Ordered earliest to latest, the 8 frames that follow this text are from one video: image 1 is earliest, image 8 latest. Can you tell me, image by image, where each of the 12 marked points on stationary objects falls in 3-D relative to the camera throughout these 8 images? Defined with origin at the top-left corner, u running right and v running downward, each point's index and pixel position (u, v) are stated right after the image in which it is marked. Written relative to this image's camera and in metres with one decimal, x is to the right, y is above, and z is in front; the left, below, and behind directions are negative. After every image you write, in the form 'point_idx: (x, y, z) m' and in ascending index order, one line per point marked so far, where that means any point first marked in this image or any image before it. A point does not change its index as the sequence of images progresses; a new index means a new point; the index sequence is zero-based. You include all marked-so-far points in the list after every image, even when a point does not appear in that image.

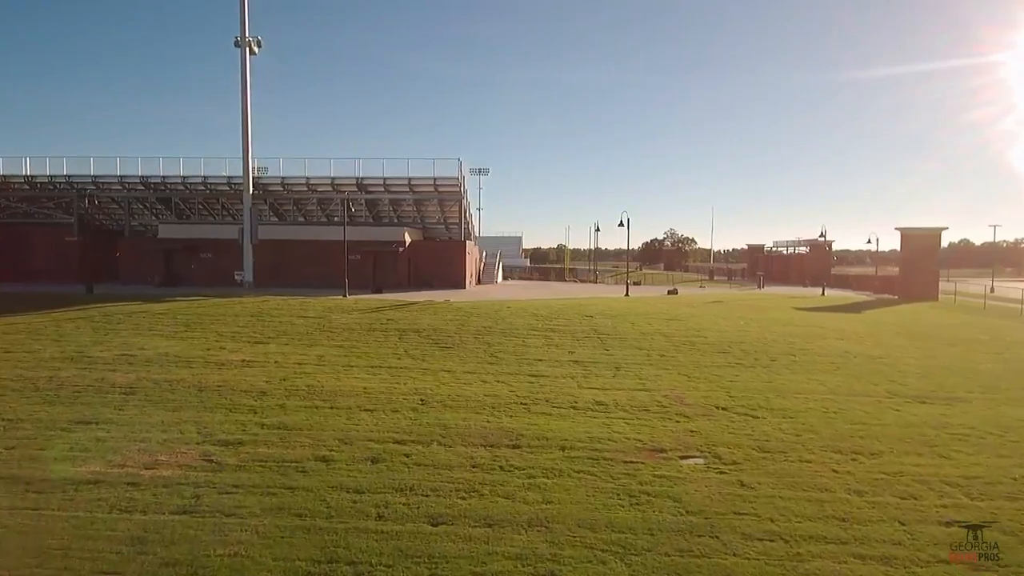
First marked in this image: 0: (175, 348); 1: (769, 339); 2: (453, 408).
0: (-10.0, -1.8, +16.8) m
1: (+9.0, -1.8, +20.0) m
2: (-1.2, -2.5, +11.8) m
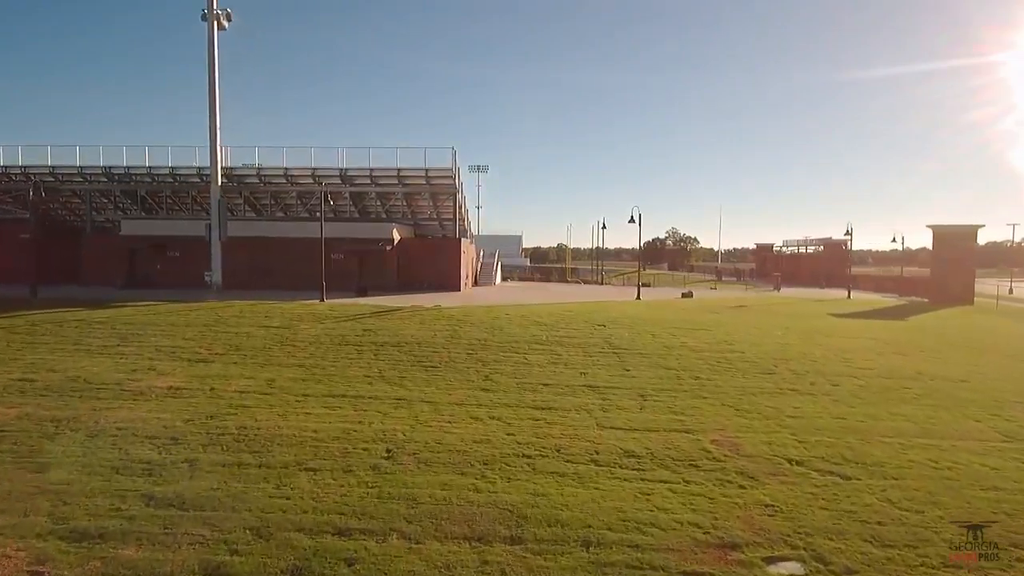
0: (-10.0, -1.9, +13.6) m
1: (+9.0, -2.0, +16.7) m
2: (-1.2, -2.7, +8.5) m
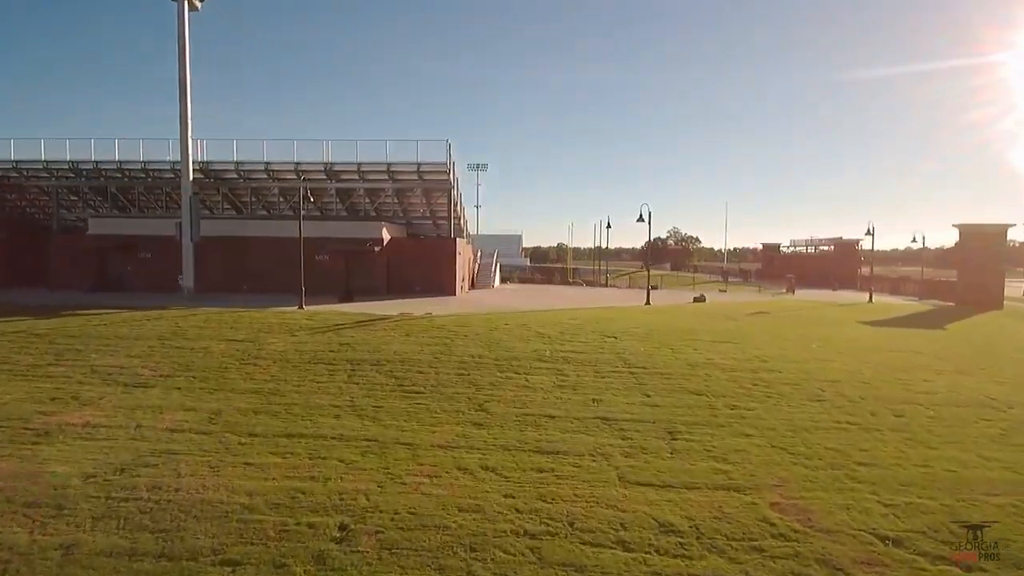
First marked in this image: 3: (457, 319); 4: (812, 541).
0: (-10.0, -2.2, +11.2) m
1: (+9.0, -2.2, +14.4) m
2: (-1.3, -2.9, +6.2) m
3: (-1.8, -1.0, +19.0) m
4: (+3.6, -3.0, +6.7) m
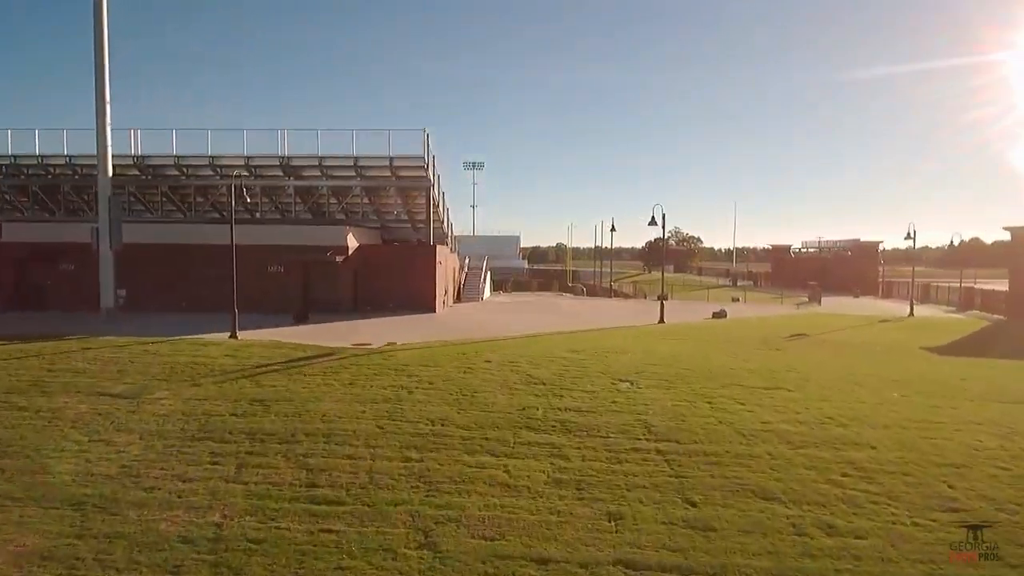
0: (-10.4, -2.9, +6.9) m
1: (+8.6, -2.9, +10.0) m
2: (-1.7, -3.6, +1.8) m
3: (-2.3, -1.7, +14.6) m
4: (+3.2, -3.7, +2.4) m
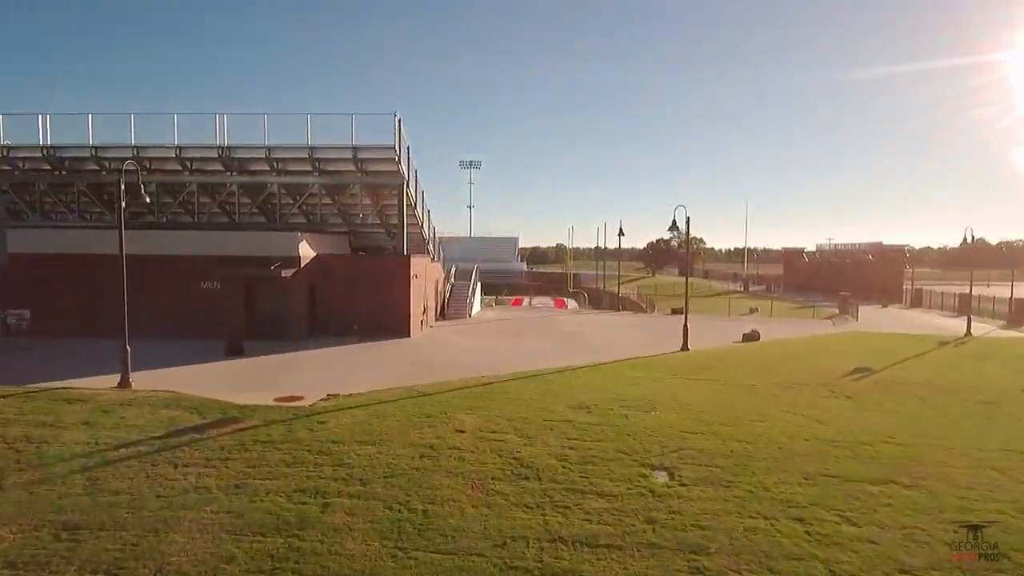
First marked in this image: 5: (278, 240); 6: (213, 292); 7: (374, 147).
0: (-10.8, -3.5, +2.5) m
1: (+8.3, -3.5, +5.7) m
2: (-2.0, -4.3, -2.5) m
3: (-2.6, -2.4, +10.3) m
4: (+2.9, -4.3, -2.0) m
5: (-7.7, +1.6, +18.7) m
6: (-10.0, -0.1, +19.0) m
7: (-4.8, +4.9, +19.6) m
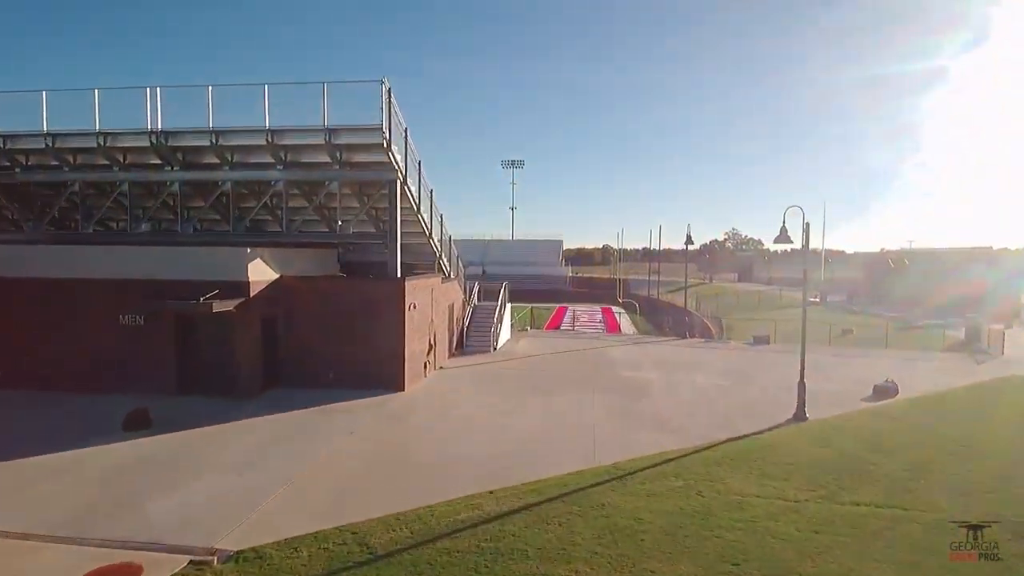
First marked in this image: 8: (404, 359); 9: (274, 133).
0: (-11.3, -4.4, -2.3) m
1: (+7.9, -4.5, -0.7) m
2: (-2.9, -5.1, -8.1) m
3: (-2.5, -3.3, +4.8) m
4: (+1.9, -5.2, -7.9) m
5: (-6.9, +0.7, +13.6) m
6: (-9.2, -1.0, +14.0) m
7: (-3.9, +4.0, +14.2) m
8: (-2.8, -1.8, +14.5) m
9: (-6.0, +3.9, +14.3) m
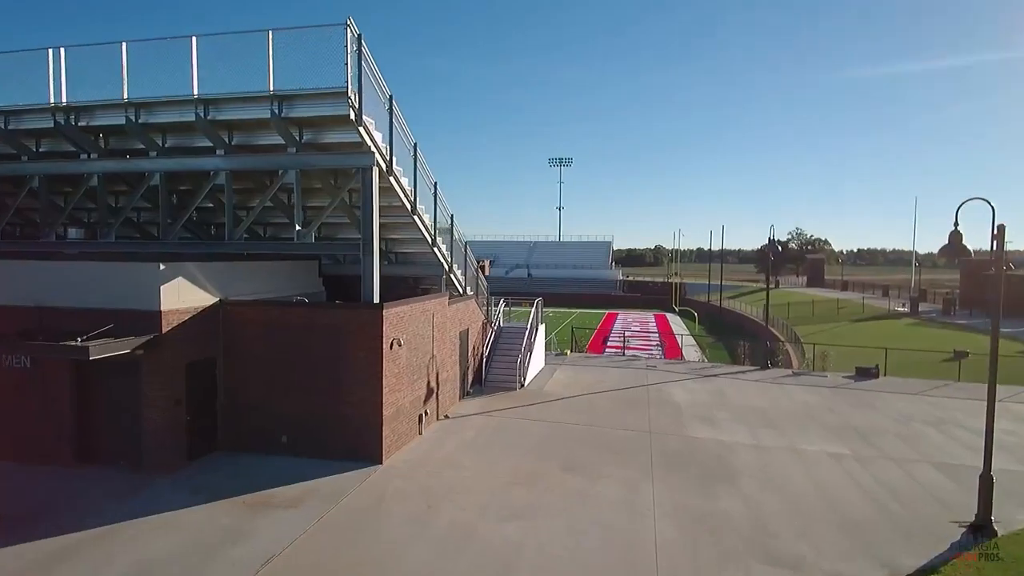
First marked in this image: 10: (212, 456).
0: (-12.3, -4.9, -5.7) m
1: (+7.0, -5.1, -5.7) m
2: (-4.5, -5.7, -12.1) m
3: (-2.9, -3.8, +0.6) m
4: (+0.4, -5.8, -12.4) m
5: (-6.6, +0.2, +9.8) m
6: (-8.8, -1.5, +10.5) m
7: (-3.5, +3.5, +10.2) m
8: (-2.4, -2.4, +10.4) m
9: (-5.6, +3.4, +10.5) m
10: (-5.5, -3.0, +10.7) m
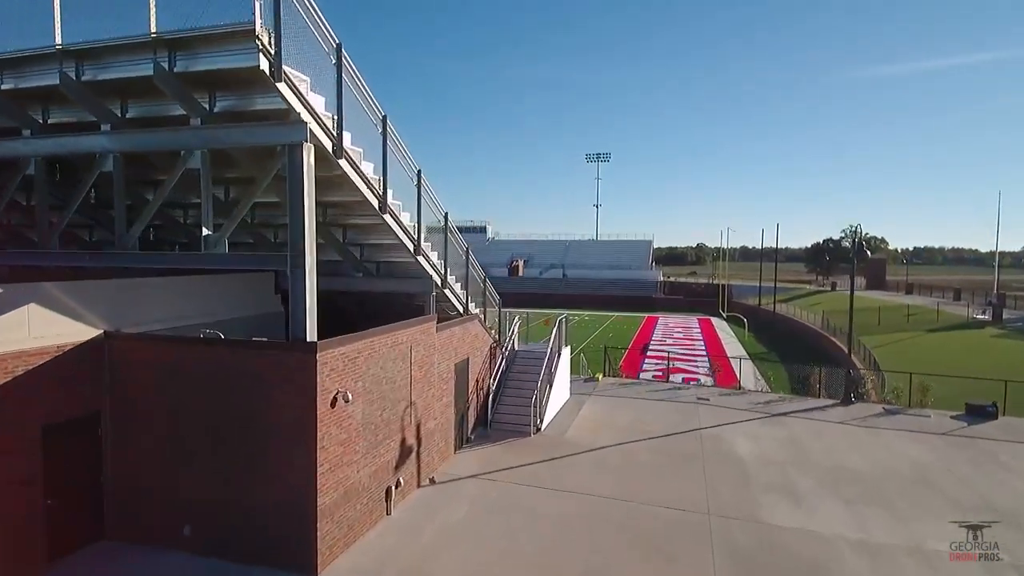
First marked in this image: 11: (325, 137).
0: (-13.4, -5.3, -8.1) m
1: (+5.8, -5.6, -9.5) m
2: (-6.1, -6.1, -15.1) m
3: (-3.7, -4.3, -2.5) m
4: (-1.3, -6.3, -15.6) m
5: (-6.7, -0.2, +6.9) m
6: (-8.8, -1.9, +7.7) m
7: (-3.5, +3.1, +7.1) m
8: (-2.4, -2.8, +7.2) m
9: (-5.6, +3.0, +7.5) m
10: (-5.5, -3.4, +7.8) m
11: (-2.3, +2.0, +7.7) m
